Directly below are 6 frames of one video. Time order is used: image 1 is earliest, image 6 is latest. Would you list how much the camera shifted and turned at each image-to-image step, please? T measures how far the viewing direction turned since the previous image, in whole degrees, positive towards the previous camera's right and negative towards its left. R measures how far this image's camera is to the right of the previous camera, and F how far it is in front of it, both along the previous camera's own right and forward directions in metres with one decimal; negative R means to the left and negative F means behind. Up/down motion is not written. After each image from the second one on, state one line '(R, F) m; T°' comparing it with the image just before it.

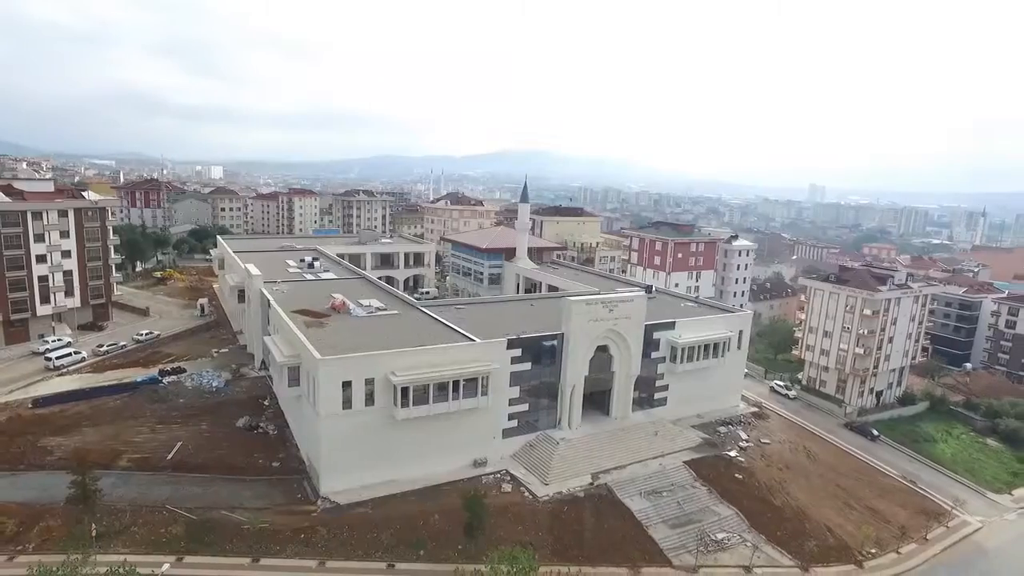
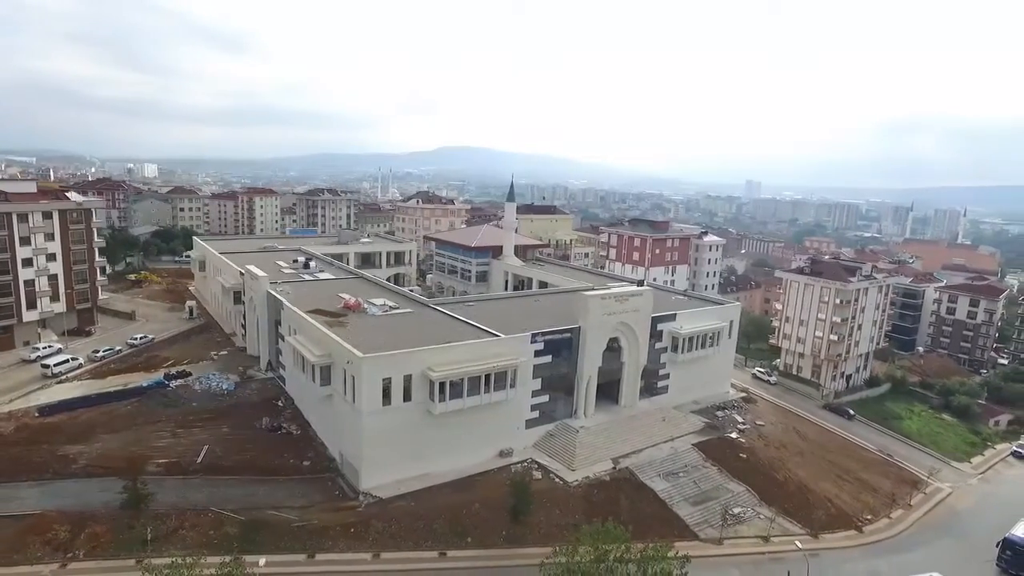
(-3.5, -0.9) m; +5°
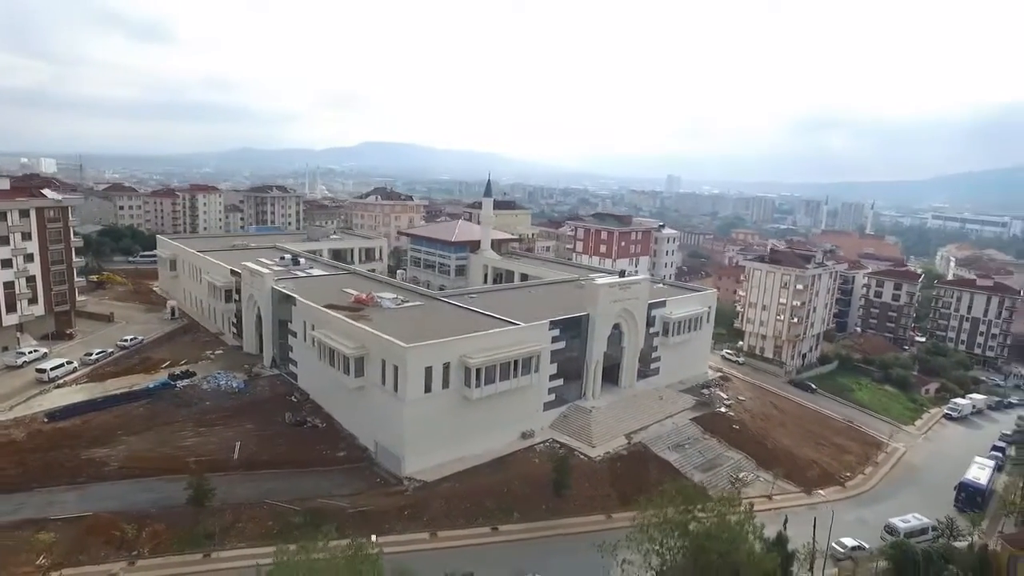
(-4.4, -1.2) m; +7°
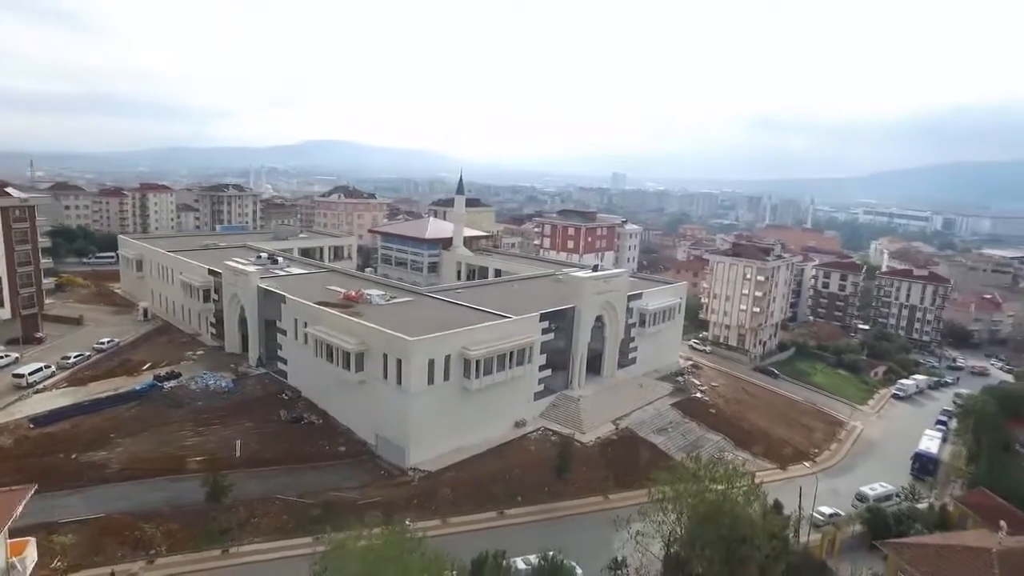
(-2.1, -0.8) m; +5°
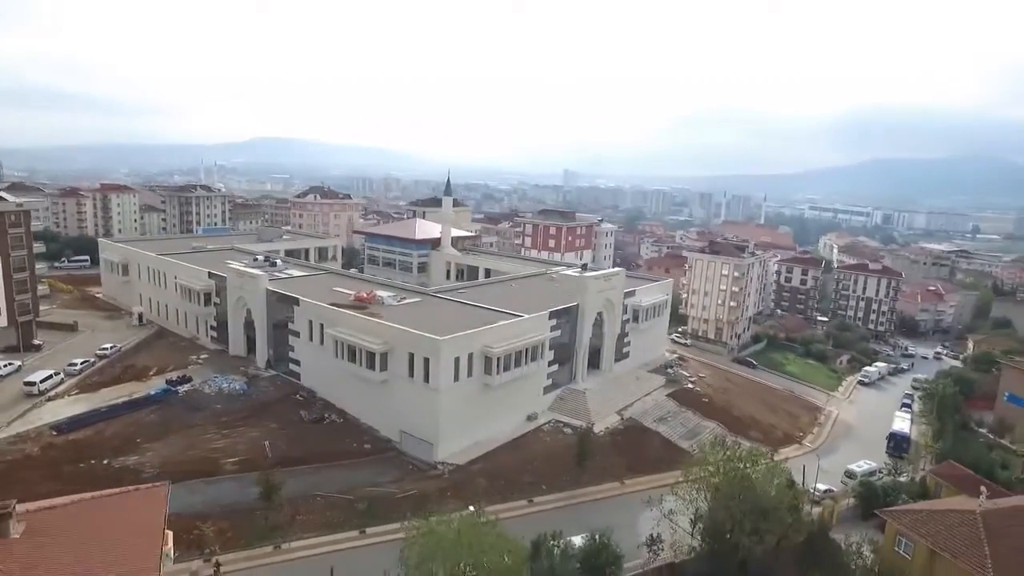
(-2.9, -1.2) m; +4°
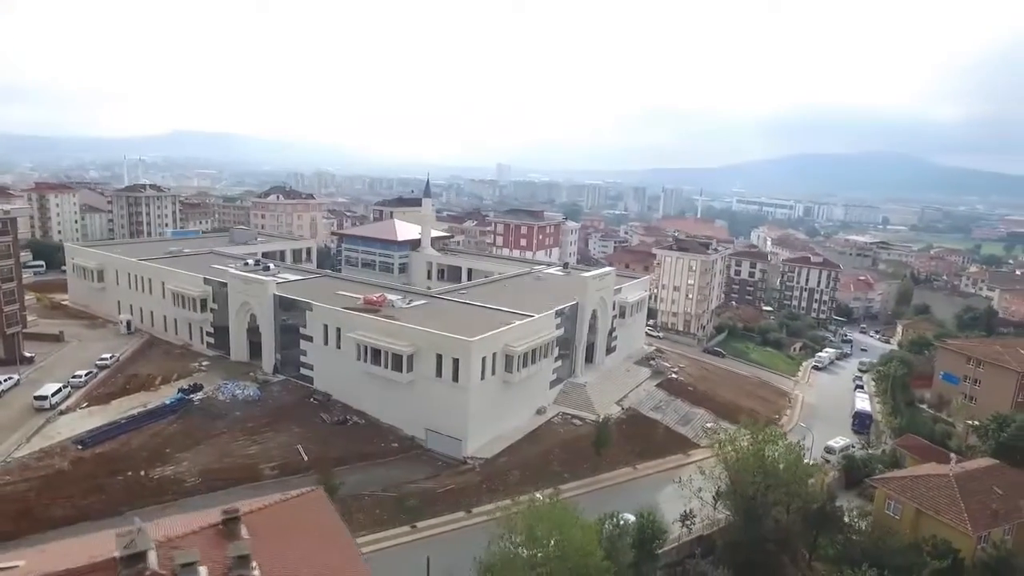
(-4.0, -1.3) m; +6°
